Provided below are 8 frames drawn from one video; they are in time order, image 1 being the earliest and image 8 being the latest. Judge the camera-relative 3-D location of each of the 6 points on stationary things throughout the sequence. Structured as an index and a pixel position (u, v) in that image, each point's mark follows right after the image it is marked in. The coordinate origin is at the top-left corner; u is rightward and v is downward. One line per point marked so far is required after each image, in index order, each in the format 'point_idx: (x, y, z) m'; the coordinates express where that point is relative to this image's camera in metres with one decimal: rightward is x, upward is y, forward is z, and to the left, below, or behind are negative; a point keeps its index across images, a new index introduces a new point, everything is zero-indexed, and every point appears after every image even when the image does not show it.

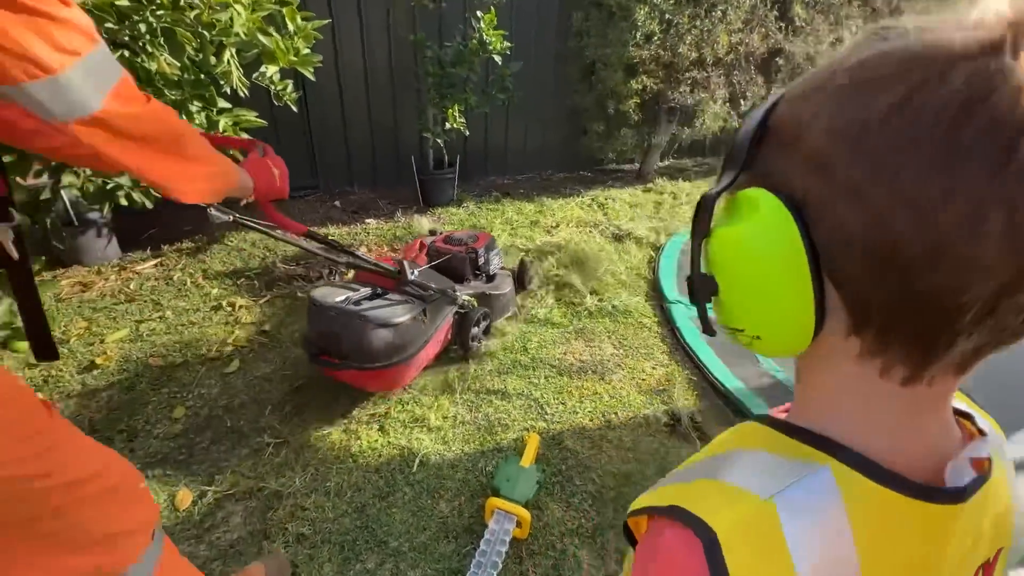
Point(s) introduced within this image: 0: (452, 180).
0: (-0.5, +1.0, +4.4) m
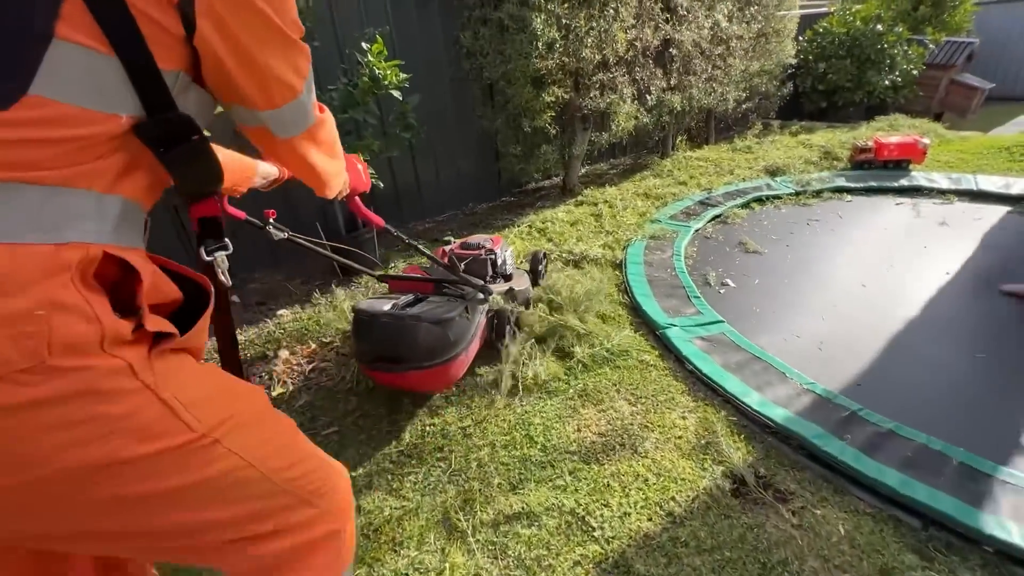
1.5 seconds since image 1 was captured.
0: (-1.1, +0.4, +3.7) m
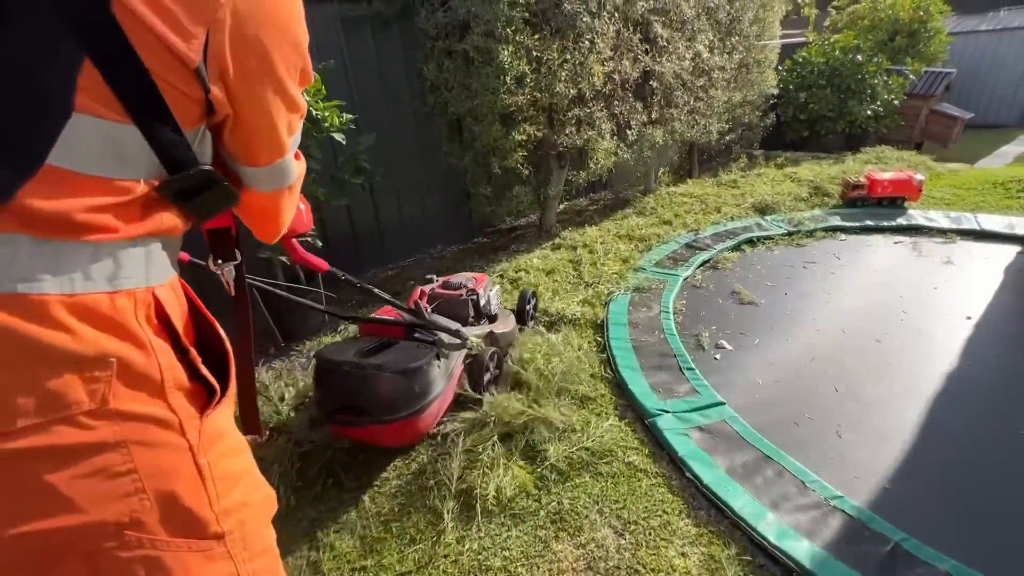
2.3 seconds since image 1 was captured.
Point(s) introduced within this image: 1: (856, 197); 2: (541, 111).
0: (-1.3, -0.1, +3.2) m
1: (+3.6, +1.0, +5.0) m
2: (+0.3, +1.5, +4.1) m
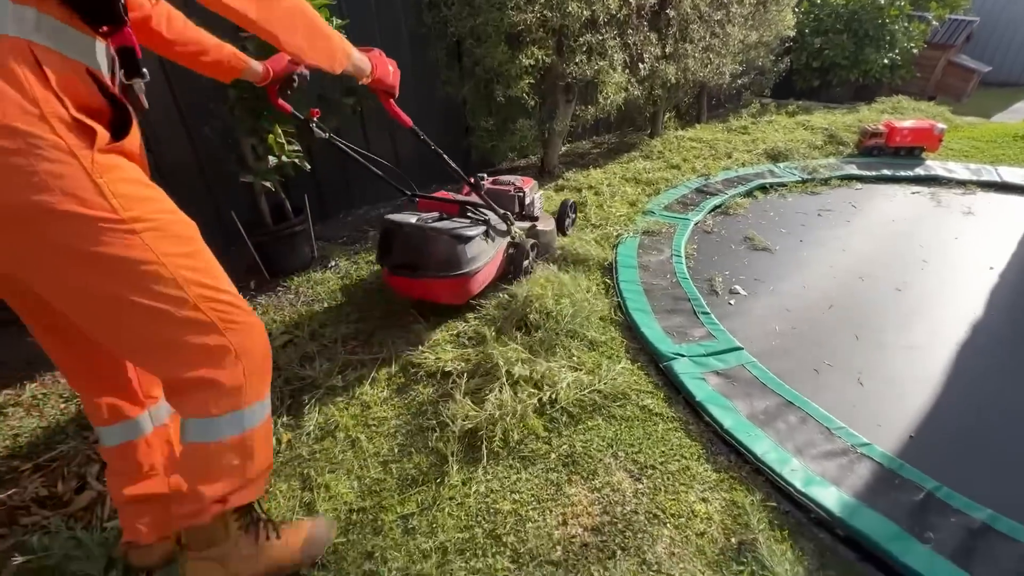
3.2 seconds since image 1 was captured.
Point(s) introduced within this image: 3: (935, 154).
0: (-1.3, +0.3, +3.0) m
1: (+3.6, +1.4, +4.7) m
2: (+0.3, +2.0, +3.7) m
3: (+4.3, +1.4, +4.8) m
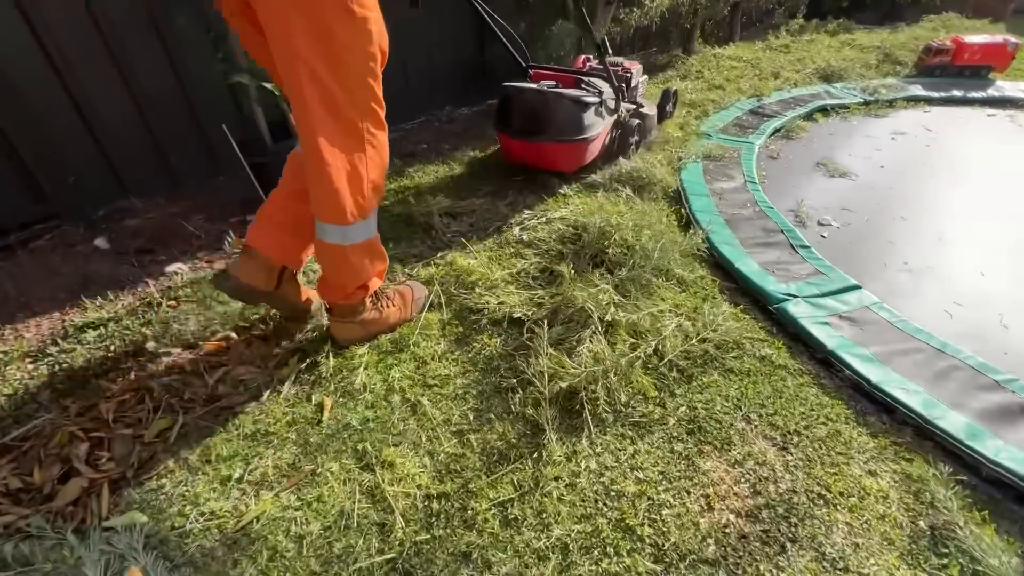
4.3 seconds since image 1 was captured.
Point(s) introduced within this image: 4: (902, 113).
0: (-1.0, +0.7, +2.5) m
1: (+3.8, +2.0, +4.2) m
2: (+0.5, +2.4, +3.0) m
3: (+4.5, +1.9, +4.3) m
4: (+3.1, +1.4, +3.7) m
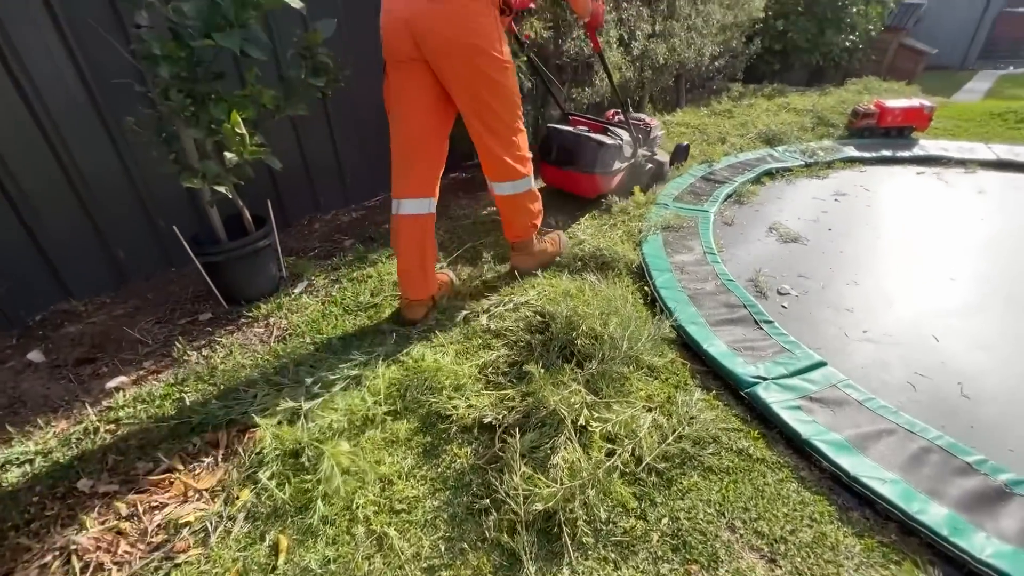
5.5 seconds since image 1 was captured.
0: (-1.2, +0.2, +2.4) m
1: (+3.4, +1.6, +4.6) m
2: (+0.2, +1.9, +3.2) m
3: (+4.1, +1.5, +4.7) m
4: (+2.8, +1.0, +4.0) m
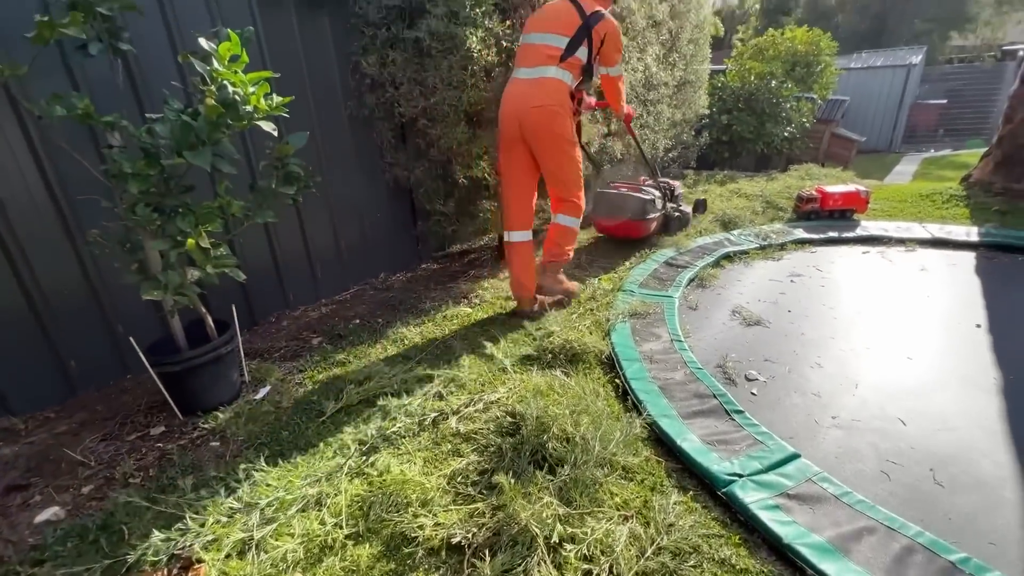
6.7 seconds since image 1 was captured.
0: (-1.4, -0.3, +2.3) m
1: (+3.1, +0.8, +4.9) m
2: (0.0, +1.3, +3.5) m
3: (+3.8, +0.8, +5.1) m
4: (+2.5, +0.3, +4.2) m
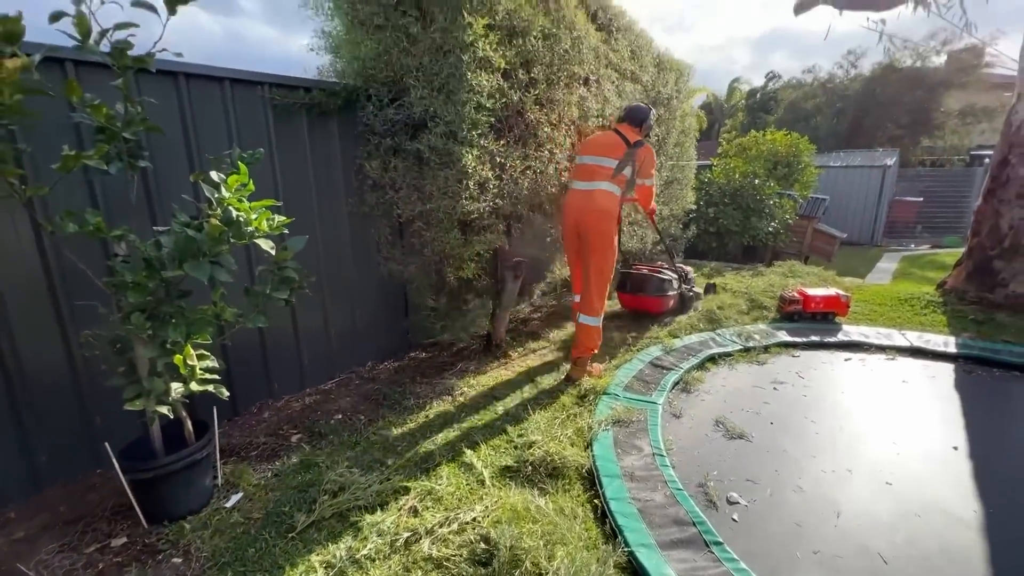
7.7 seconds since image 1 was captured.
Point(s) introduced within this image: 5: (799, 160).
0: (-1.5, -0.9, +2.3) m
1: (+3.0, -0.2, +5.1) m
2: (-0.1, +0.5, +3.7) m
3: (+3.7, -0.3, +5.2) m
4: (+2.4, -0.6, +4.3) m
5: (+5.6, +2.5, +9.2) m
